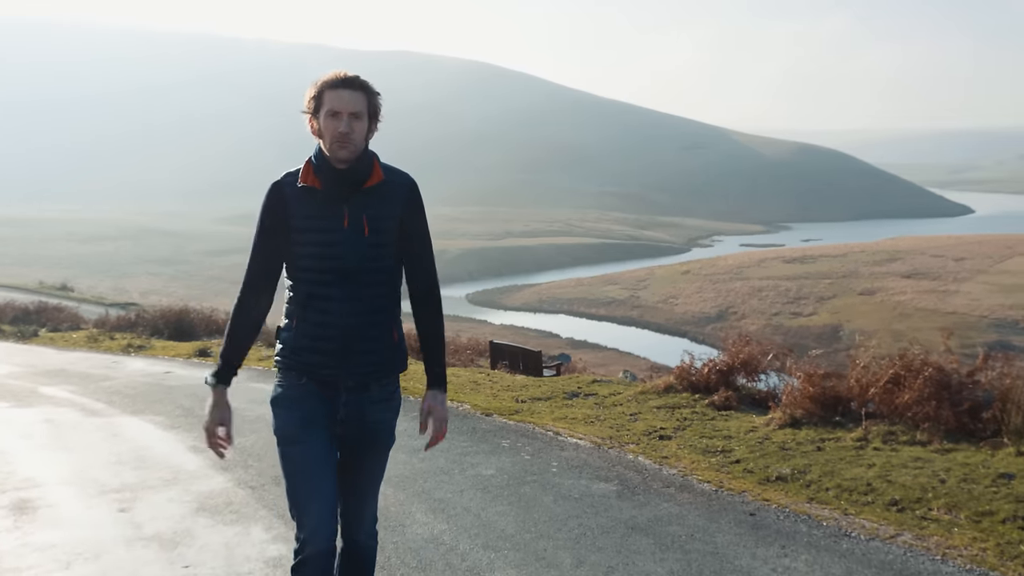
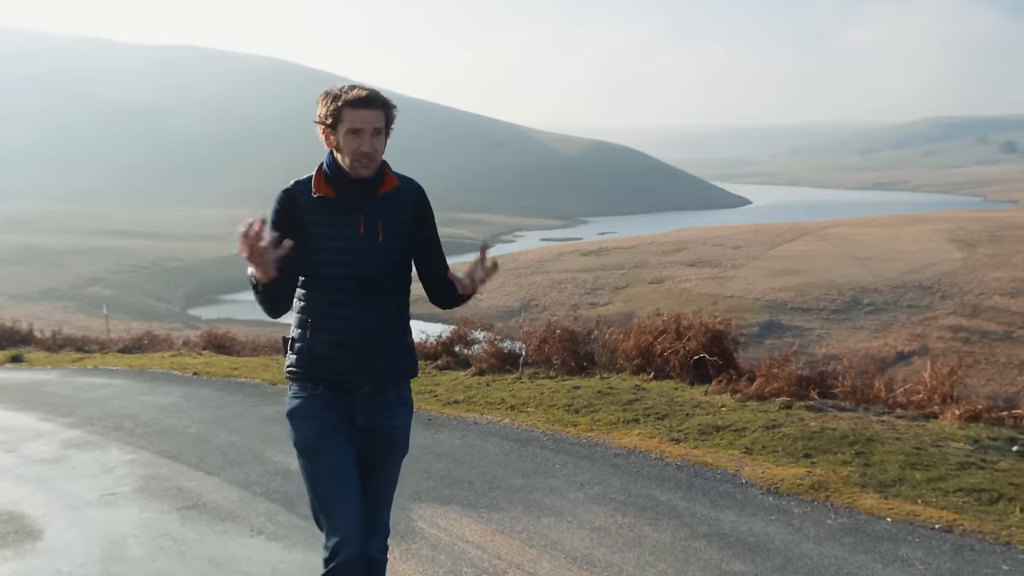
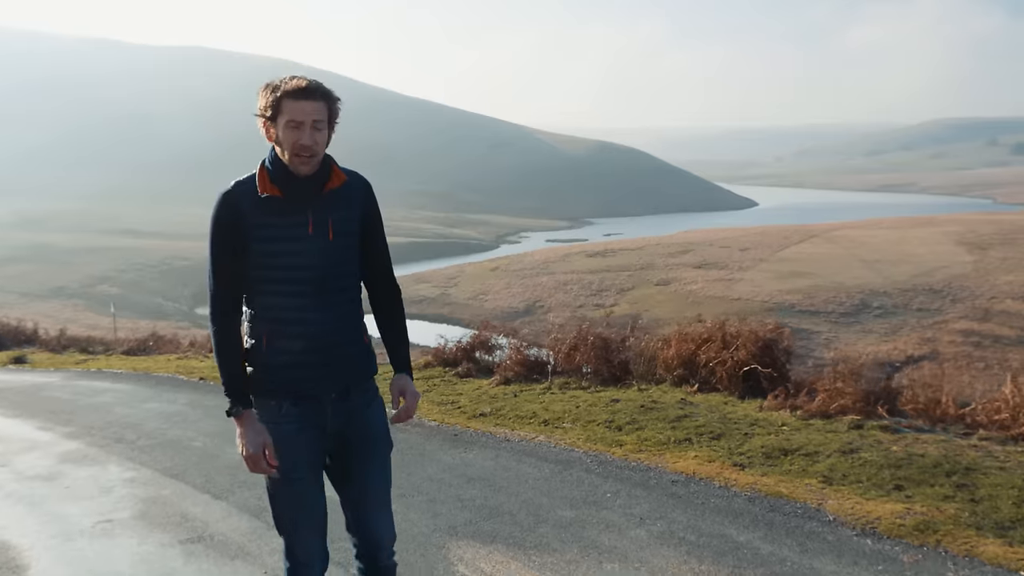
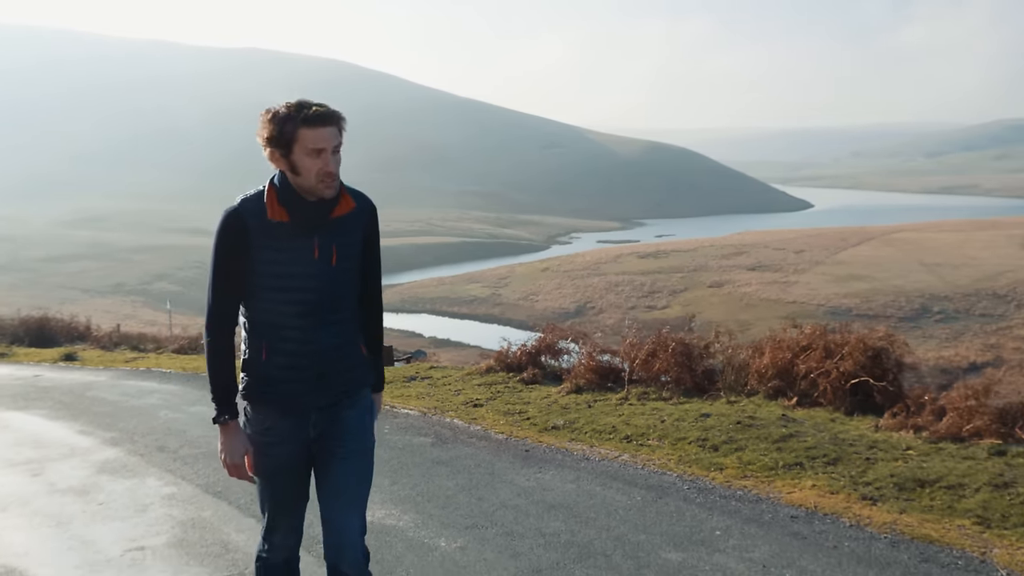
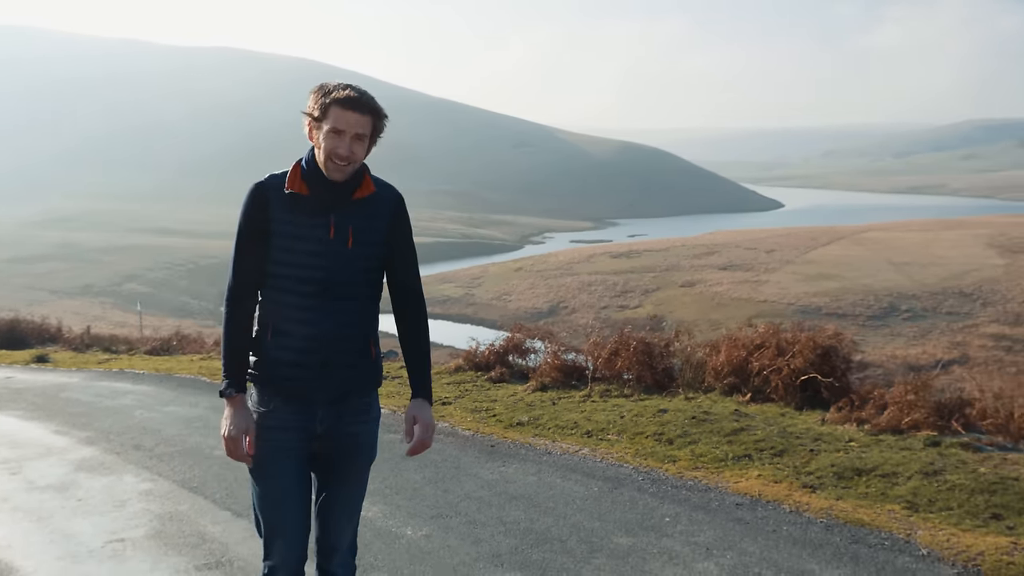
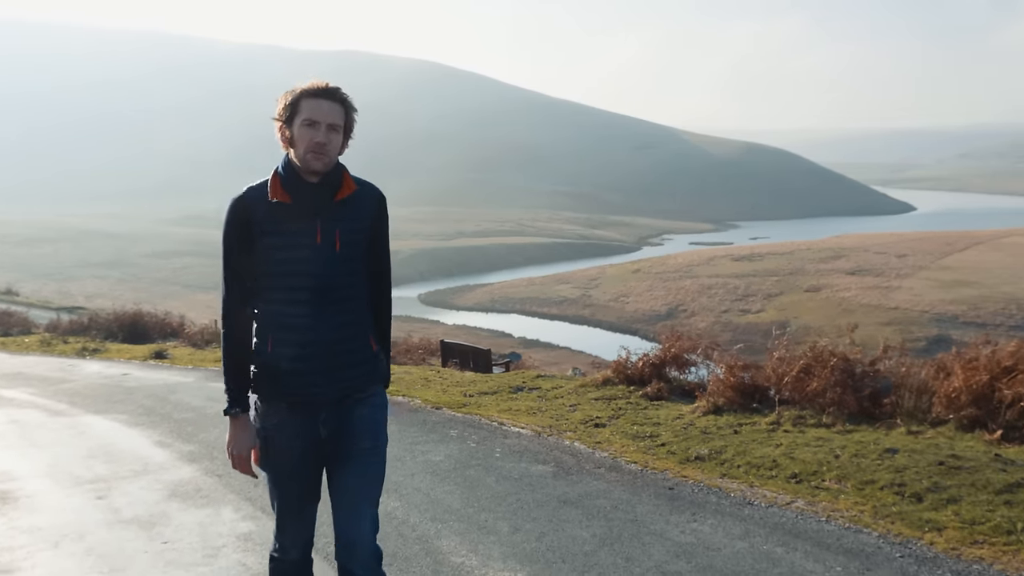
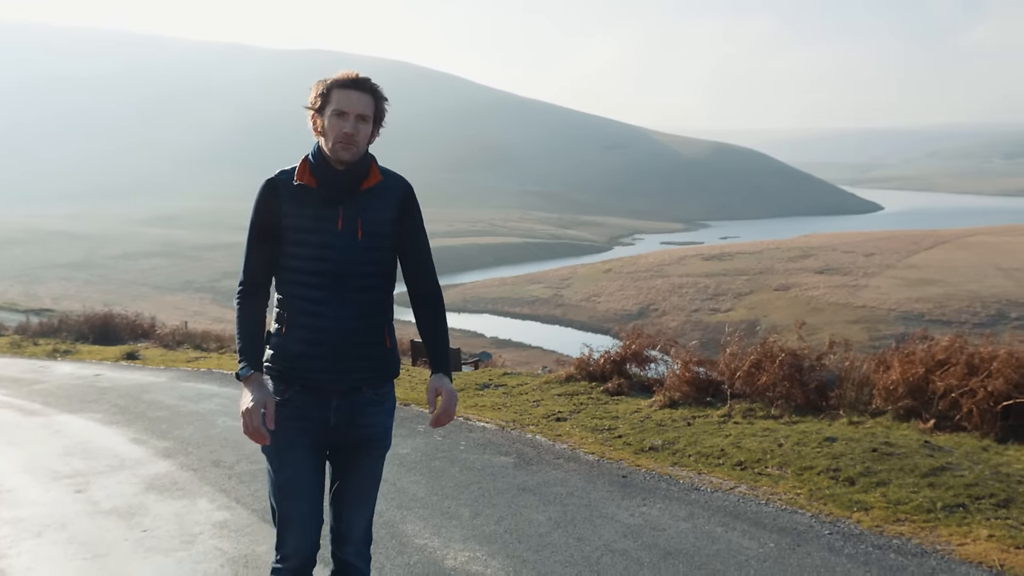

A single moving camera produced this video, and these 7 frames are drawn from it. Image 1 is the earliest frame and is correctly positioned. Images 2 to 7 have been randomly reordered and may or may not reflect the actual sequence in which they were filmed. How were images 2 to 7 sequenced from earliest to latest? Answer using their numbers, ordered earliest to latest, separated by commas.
6, 7, 4, 5, 3, 2
